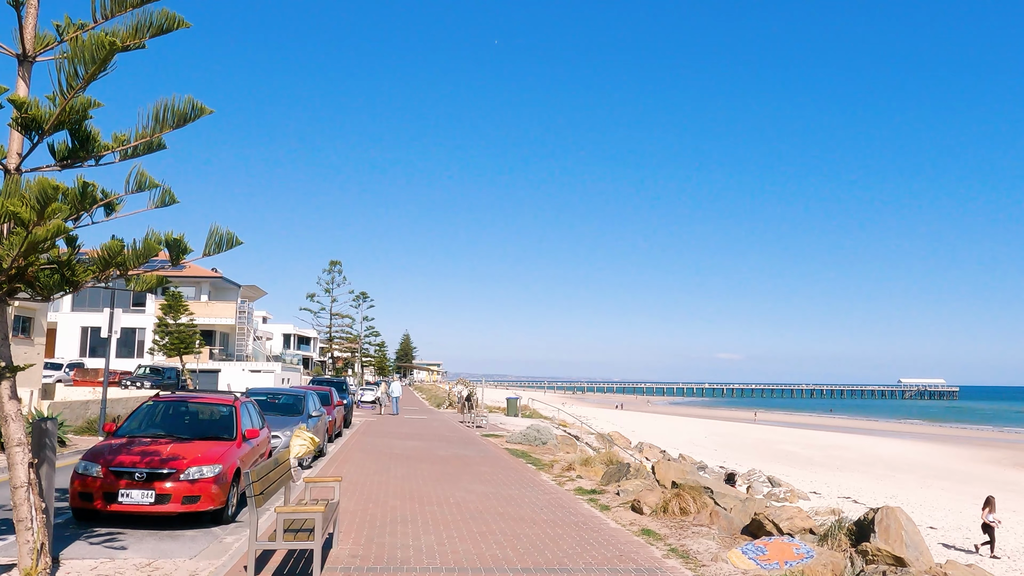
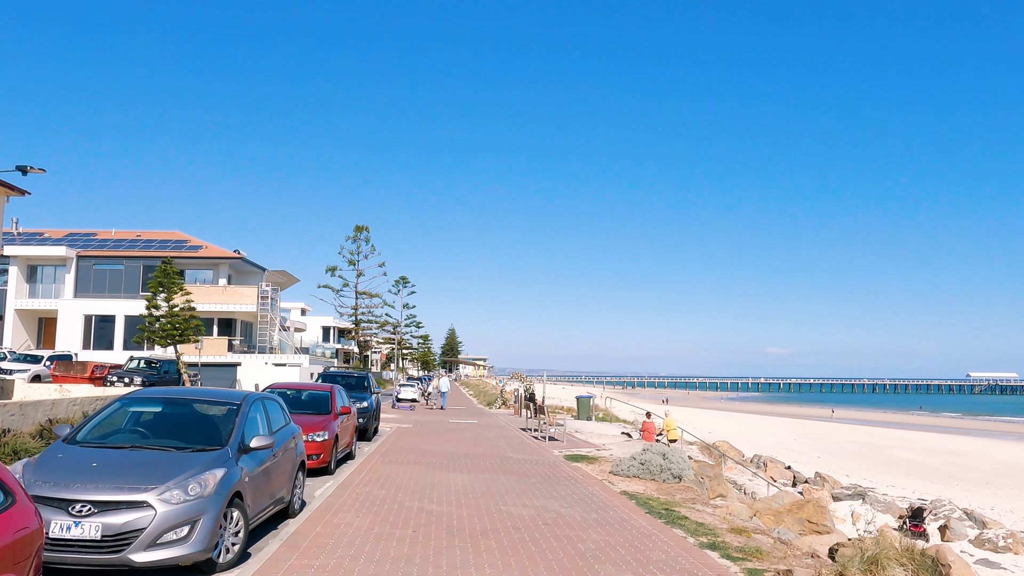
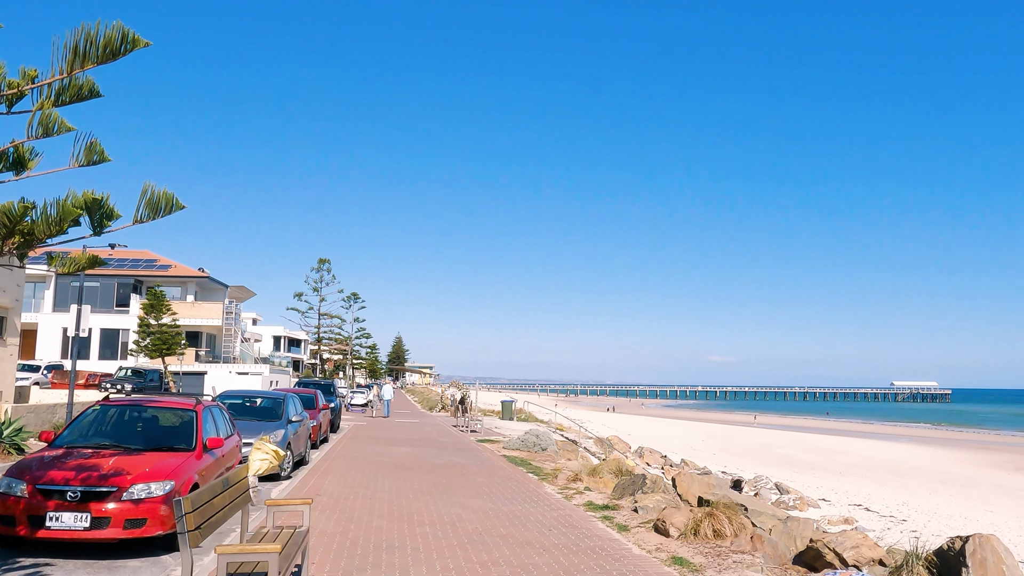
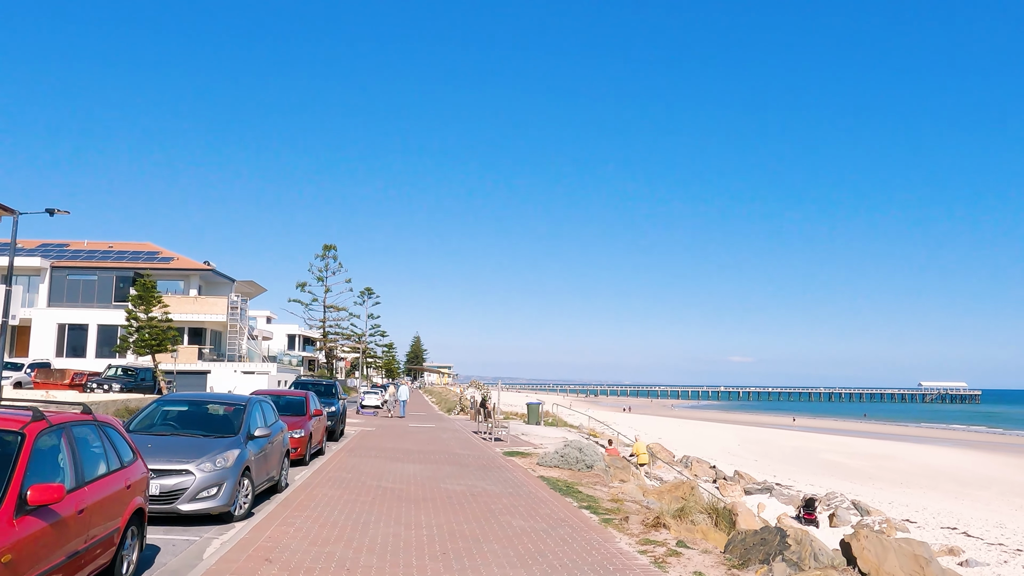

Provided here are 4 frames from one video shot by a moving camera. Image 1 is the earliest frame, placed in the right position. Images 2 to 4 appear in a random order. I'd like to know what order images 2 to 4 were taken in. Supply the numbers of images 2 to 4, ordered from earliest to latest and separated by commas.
3, 4, 2
